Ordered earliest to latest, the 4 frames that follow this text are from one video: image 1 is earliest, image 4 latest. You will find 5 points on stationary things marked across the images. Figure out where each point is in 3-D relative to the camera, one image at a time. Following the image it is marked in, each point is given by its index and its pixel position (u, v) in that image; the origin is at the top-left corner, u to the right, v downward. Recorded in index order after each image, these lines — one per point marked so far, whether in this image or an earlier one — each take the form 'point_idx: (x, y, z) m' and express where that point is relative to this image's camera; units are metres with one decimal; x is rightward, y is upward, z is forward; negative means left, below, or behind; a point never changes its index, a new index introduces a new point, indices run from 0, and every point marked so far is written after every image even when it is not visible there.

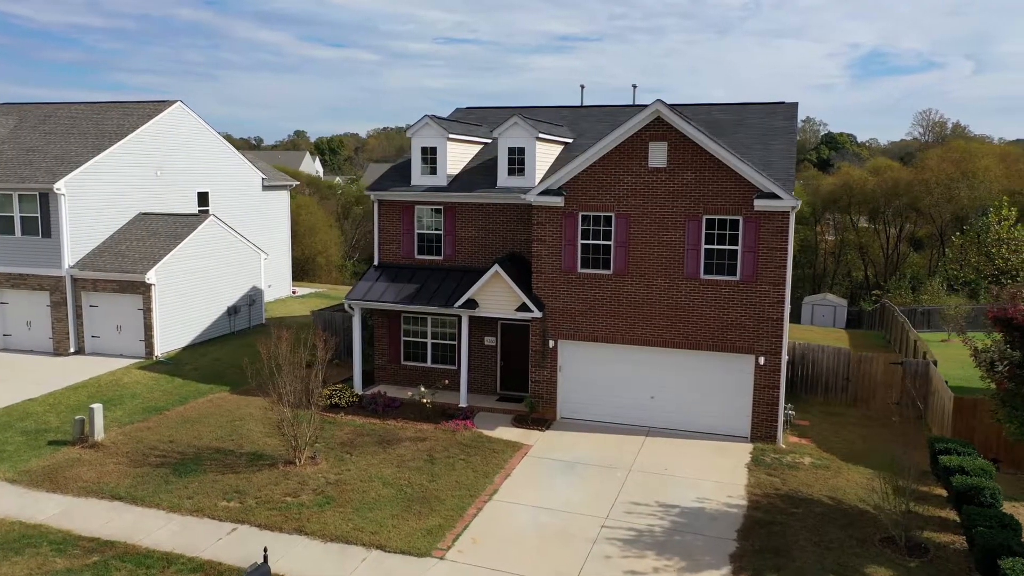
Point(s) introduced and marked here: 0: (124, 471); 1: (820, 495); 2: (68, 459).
0: (-7.5, -3.5, +15.6) m
1: (+5.8, -3.9, +15.1) m
2: (-8.9, -3.4, +16.1) m
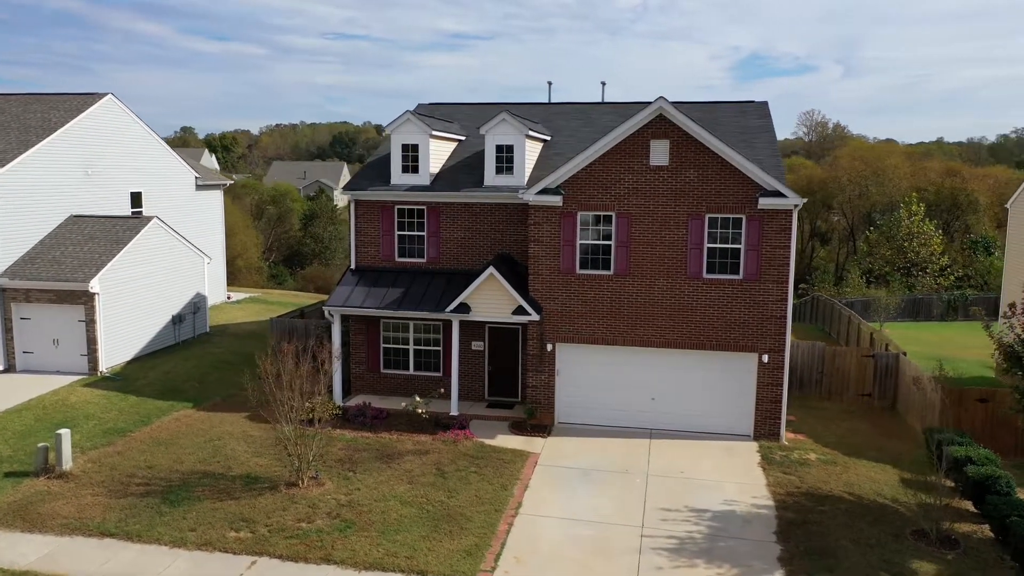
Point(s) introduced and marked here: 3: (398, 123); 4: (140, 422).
0: (-7.1, -3.7, +14.0) m
1: (+6.2, -3.8, +15.3) m
2: (-8.5, -3.6, +14.4) m
3: (-2.8, +4.0, +19.7) m
4: (-8.5, -3.1, +18.4) m
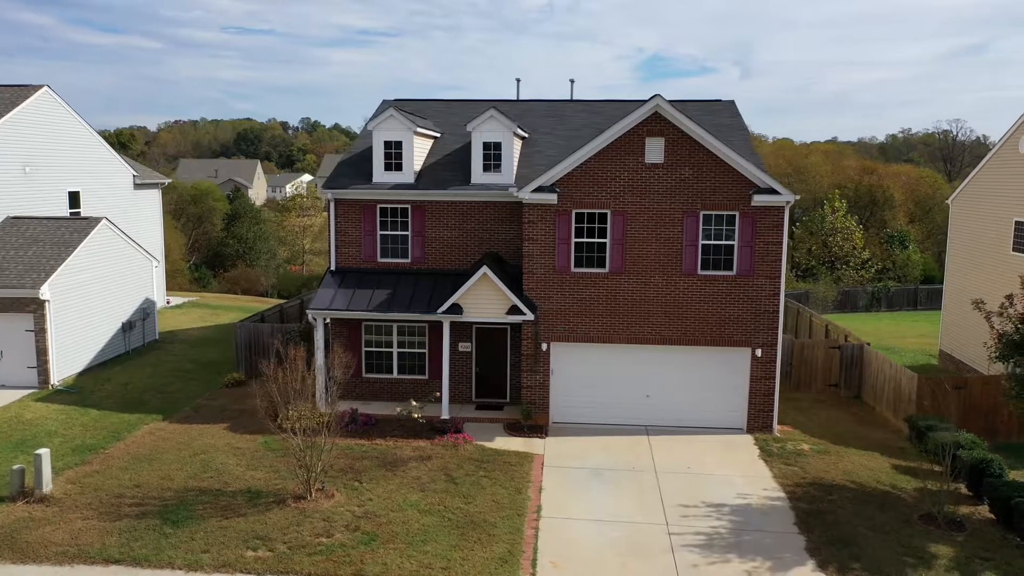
0: (-6.6, -3.9, +13.0) m
1: (+6.4, -3.7, +15.7) m
2: (-8.1, -3.8, +13.2) m
3: (-3.1, +4.0, +19.1) m
4: (-8.6, -3.2, +17.2) m
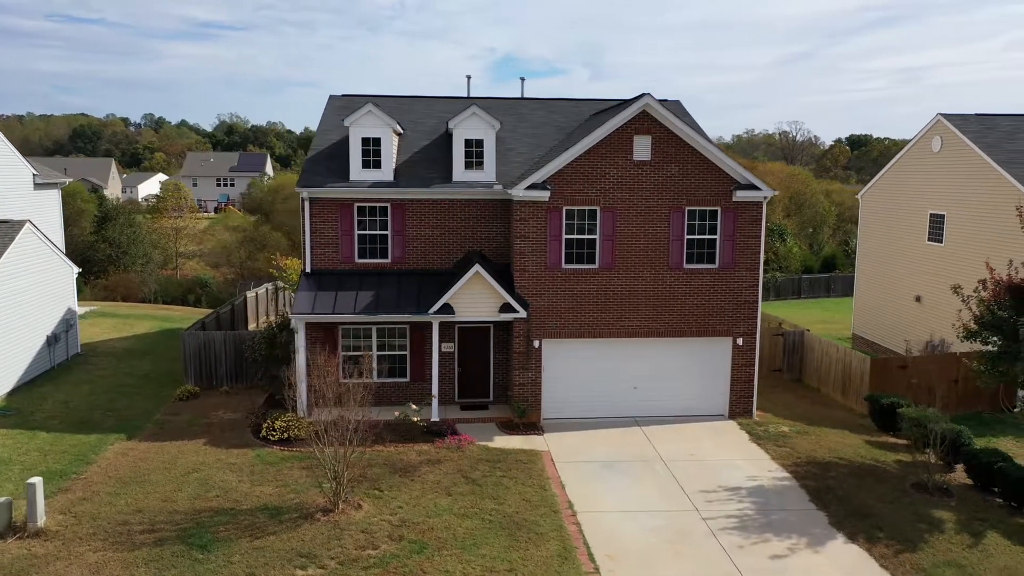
0: (-5.8, -4.0, +11.9) m
1: (+6.6, -3.5, +16.7) m
2: (-7.2, -3.9, +11.8) m
3: (-3.5, +3.9, +18.4) m
4: (-8.4, -3.4, +15.7) m
